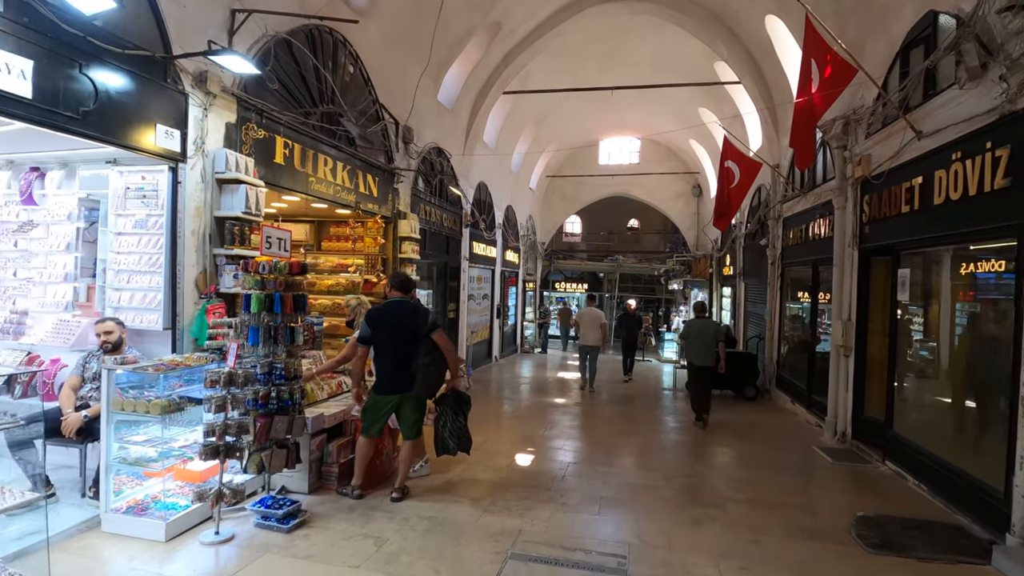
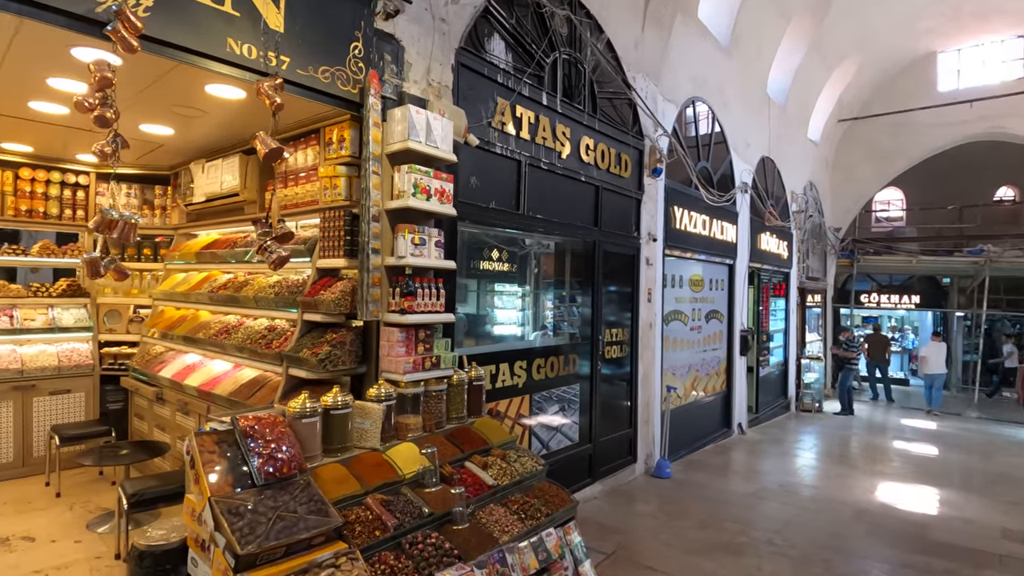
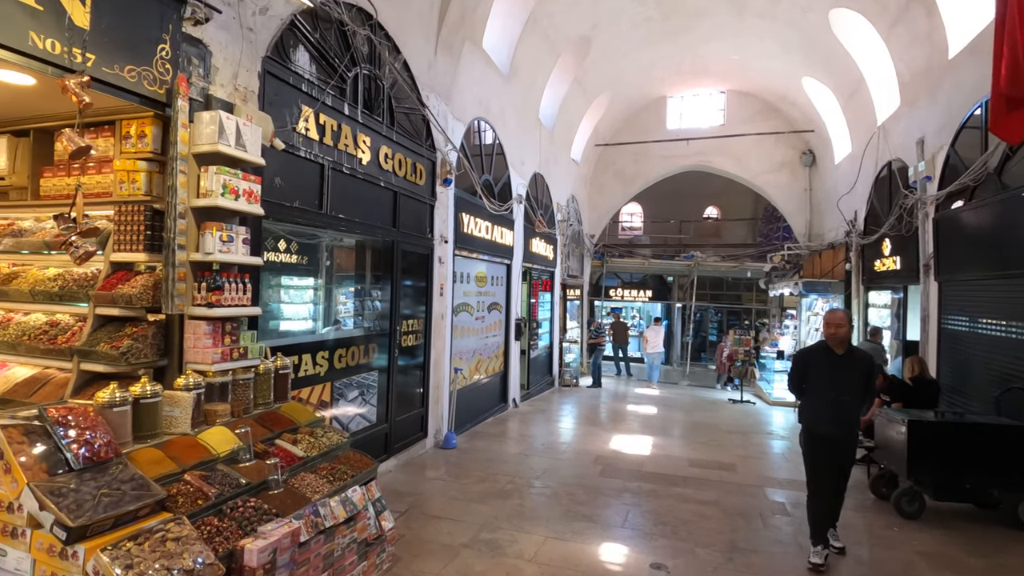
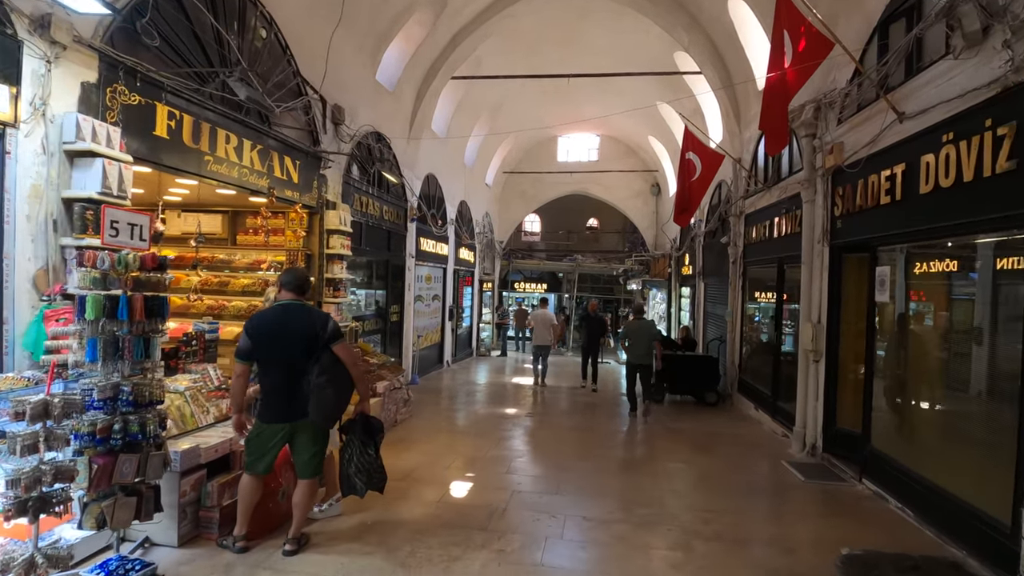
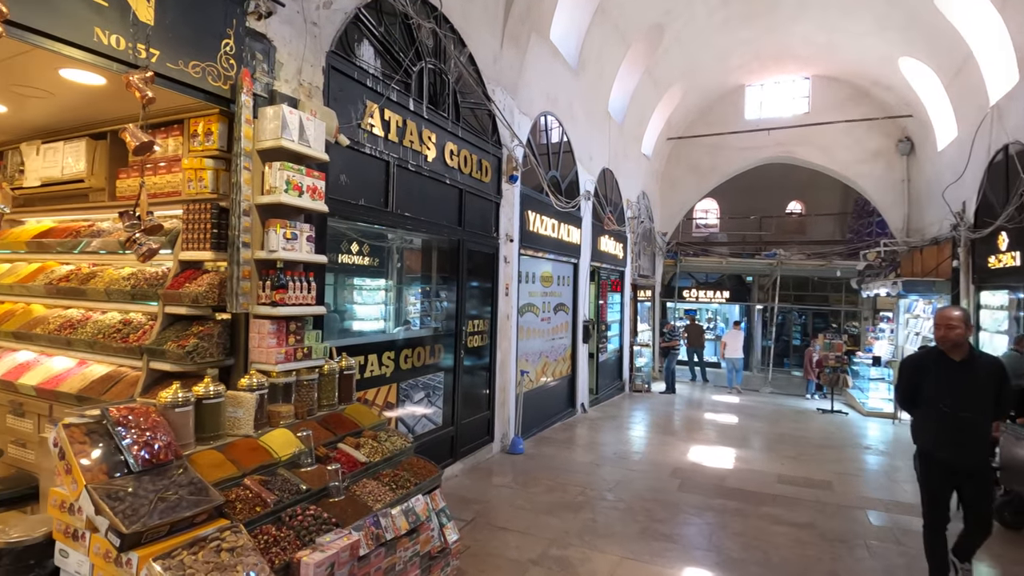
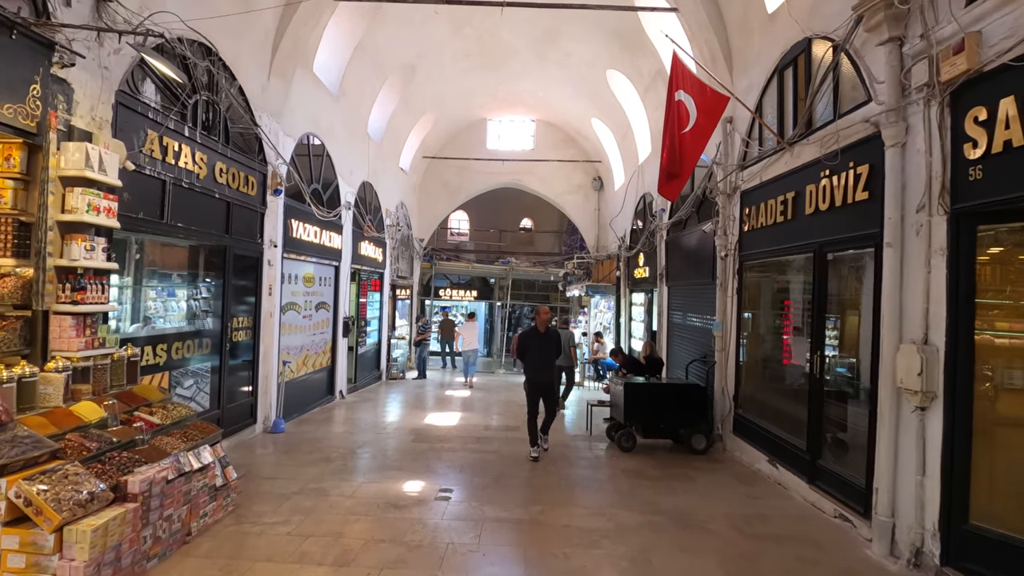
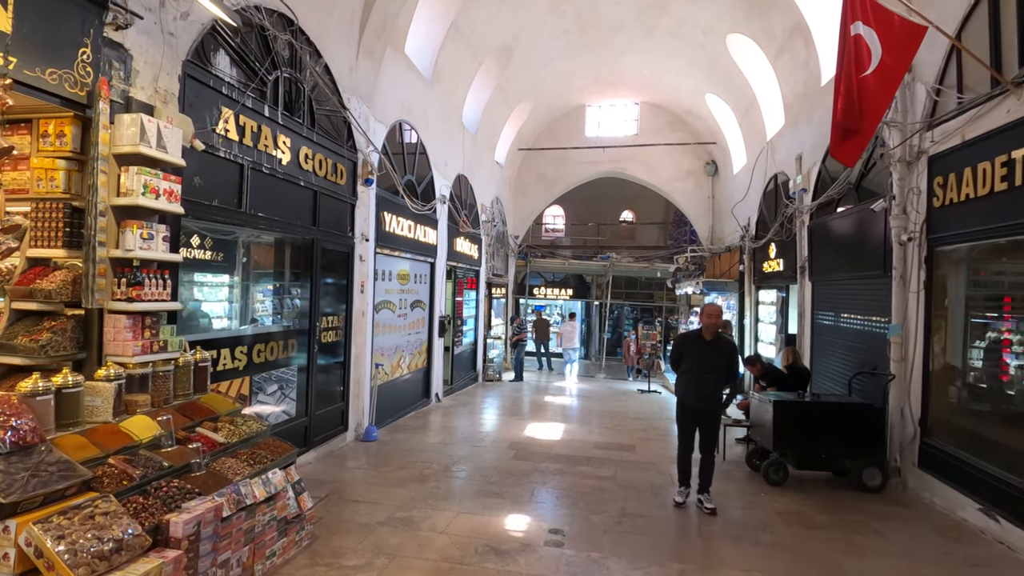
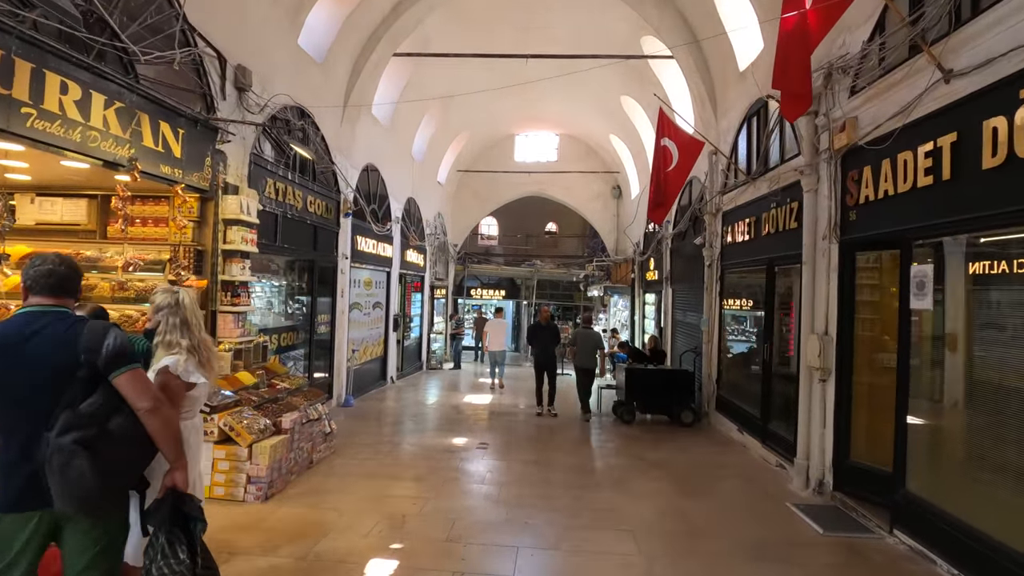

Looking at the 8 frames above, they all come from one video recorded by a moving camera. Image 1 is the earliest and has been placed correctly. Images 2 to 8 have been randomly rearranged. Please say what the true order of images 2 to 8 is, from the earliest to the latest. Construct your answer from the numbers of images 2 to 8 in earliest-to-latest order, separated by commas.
4, 8, 6, 7, 3, 5, 2
